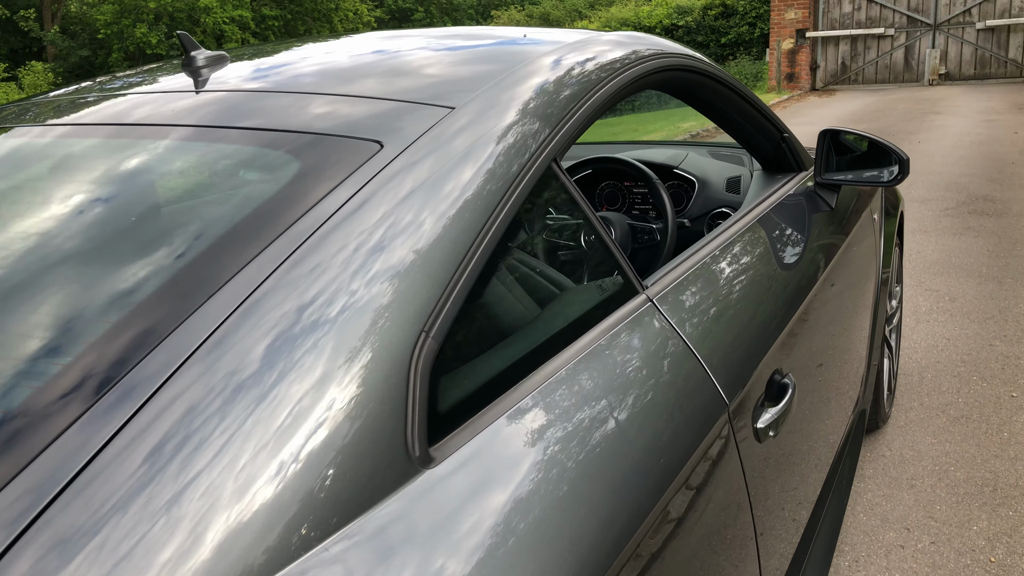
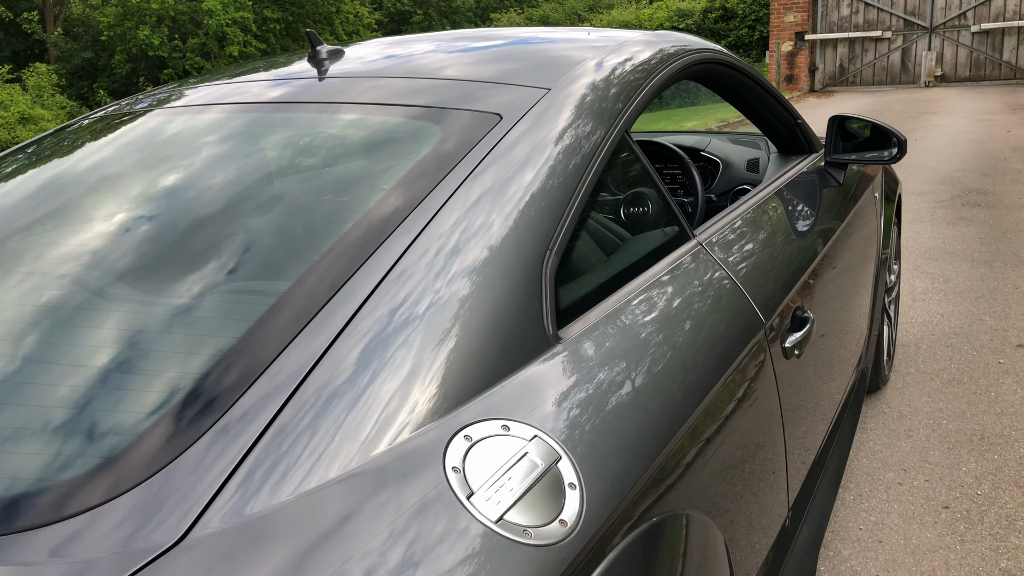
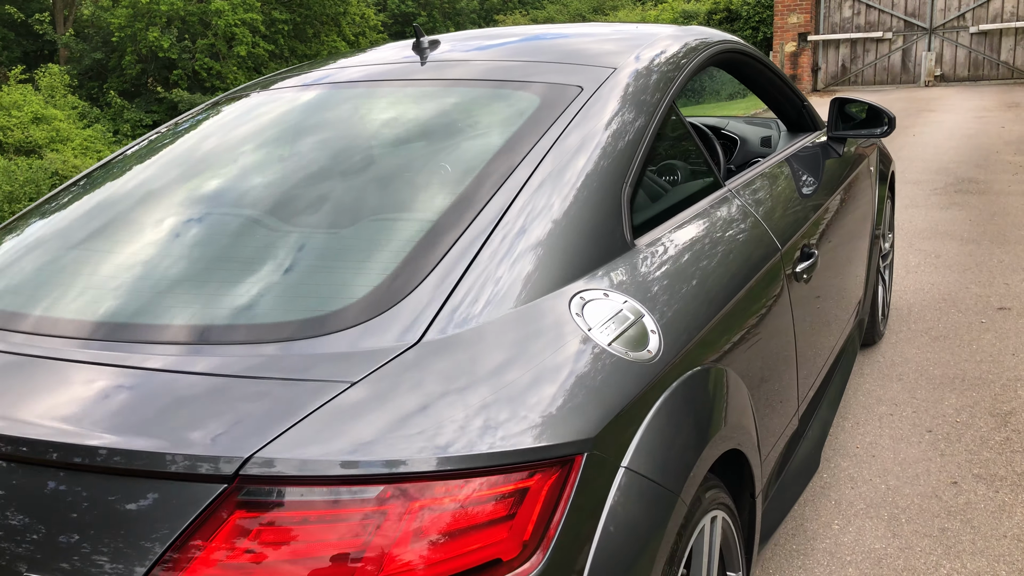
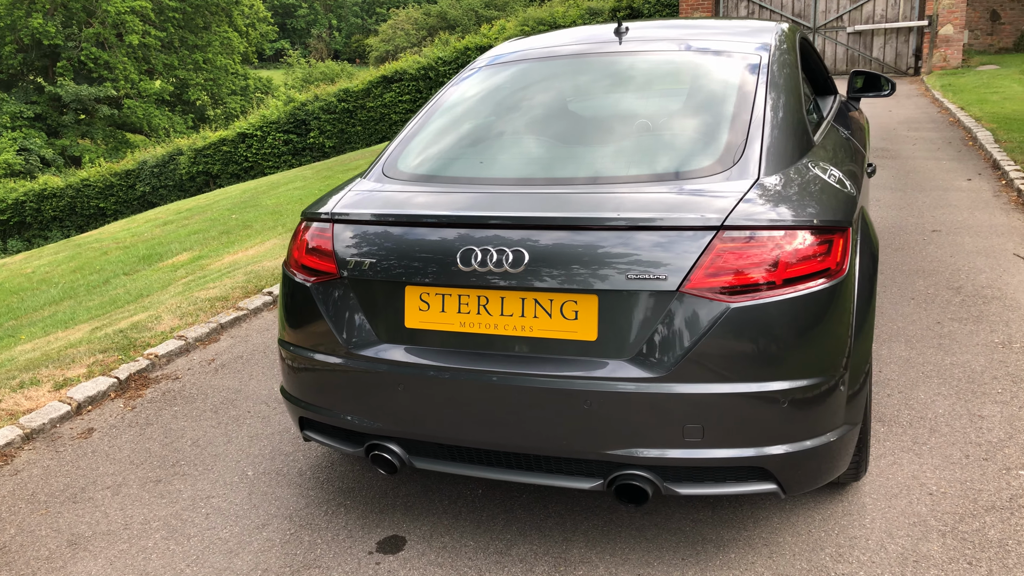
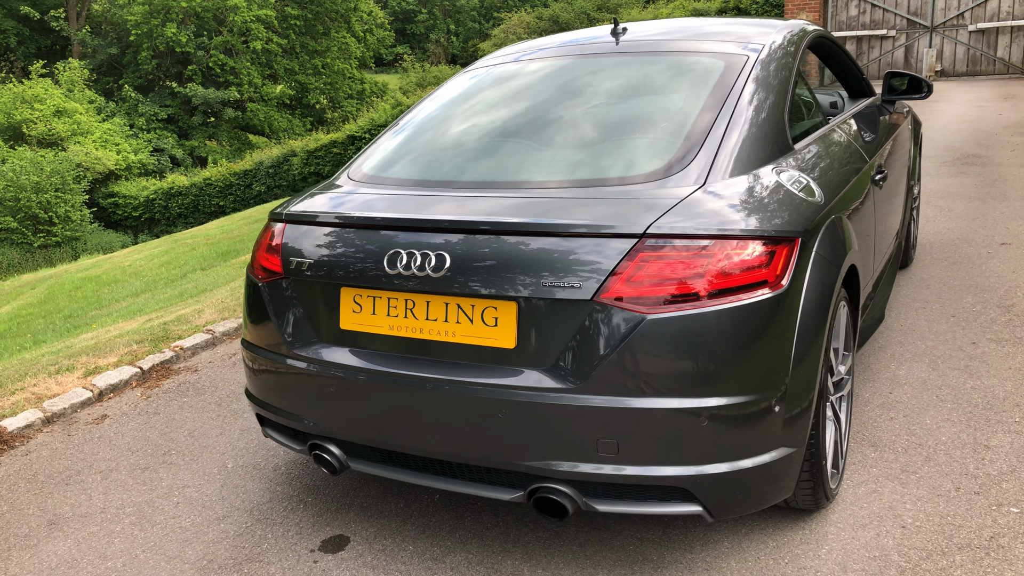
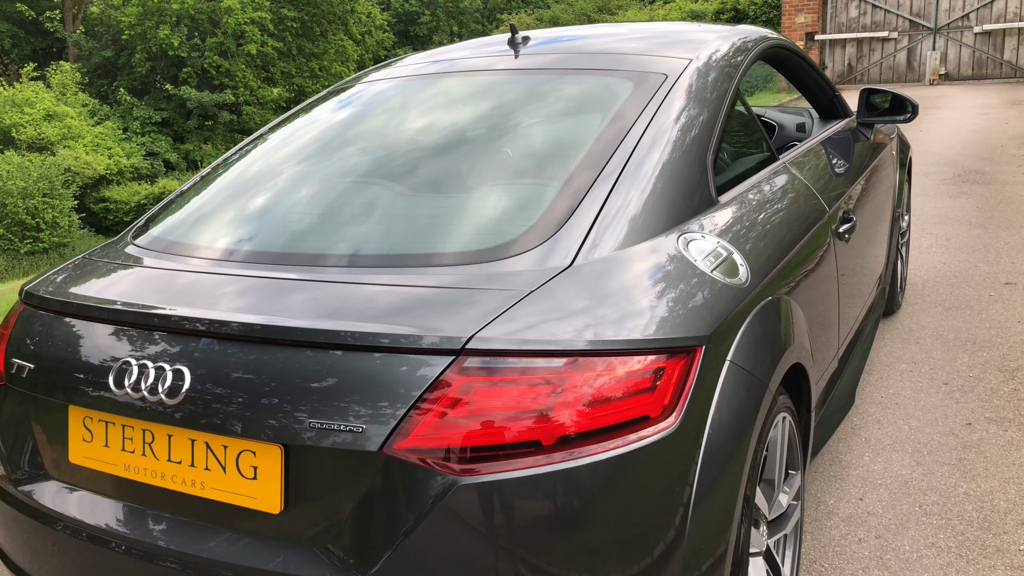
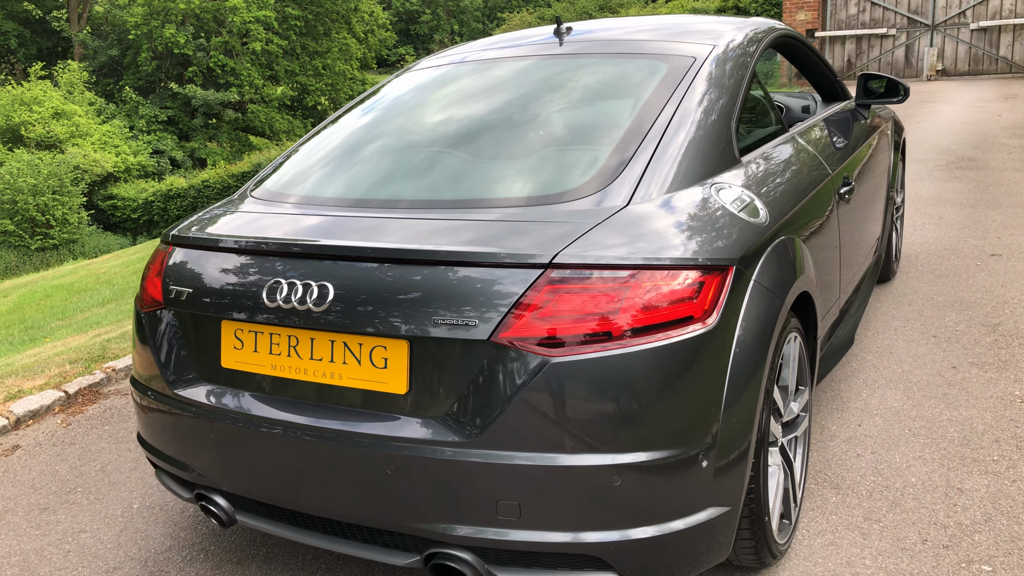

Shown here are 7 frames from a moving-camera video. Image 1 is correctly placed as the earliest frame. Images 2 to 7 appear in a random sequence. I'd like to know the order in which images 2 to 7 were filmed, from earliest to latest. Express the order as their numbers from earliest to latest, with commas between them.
2, 3, 6, 7, 5, 4
